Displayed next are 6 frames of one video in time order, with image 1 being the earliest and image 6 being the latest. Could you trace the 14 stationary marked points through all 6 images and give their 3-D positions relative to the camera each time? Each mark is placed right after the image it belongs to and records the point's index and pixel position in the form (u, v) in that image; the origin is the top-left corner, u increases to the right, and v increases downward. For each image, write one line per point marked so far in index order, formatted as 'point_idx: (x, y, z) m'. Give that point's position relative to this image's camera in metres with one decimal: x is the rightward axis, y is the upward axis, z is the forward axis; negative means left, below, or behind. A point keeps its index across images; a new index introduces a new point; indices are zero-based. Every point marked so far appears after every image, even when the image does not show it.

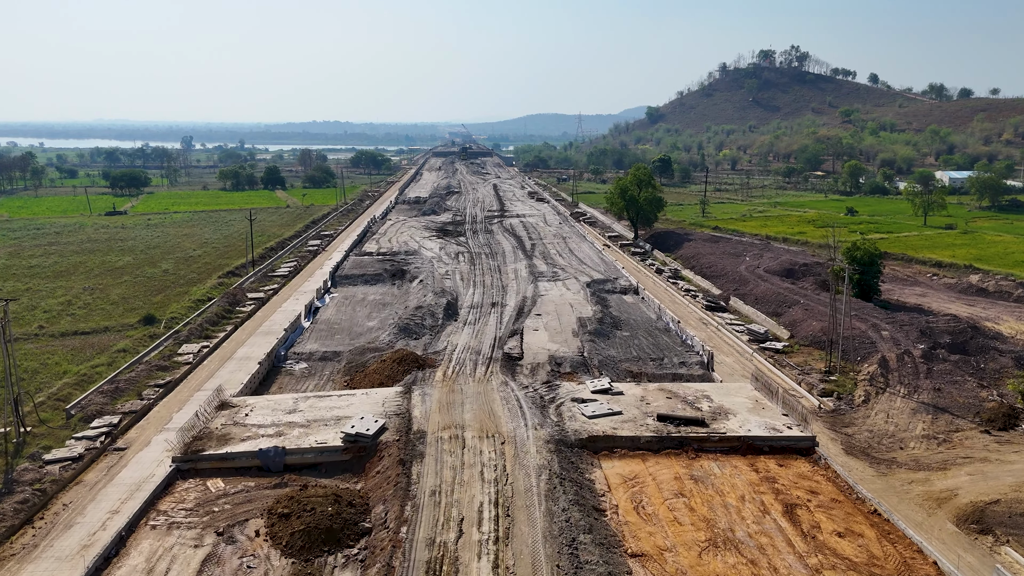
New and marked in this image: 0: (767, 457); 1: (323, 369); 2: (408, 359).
0: (+4.9, -3.2, +12.8) m
1: (-5.2, -2.2, +18.4) m
2: (-2.6, -1.8, +16.9) m
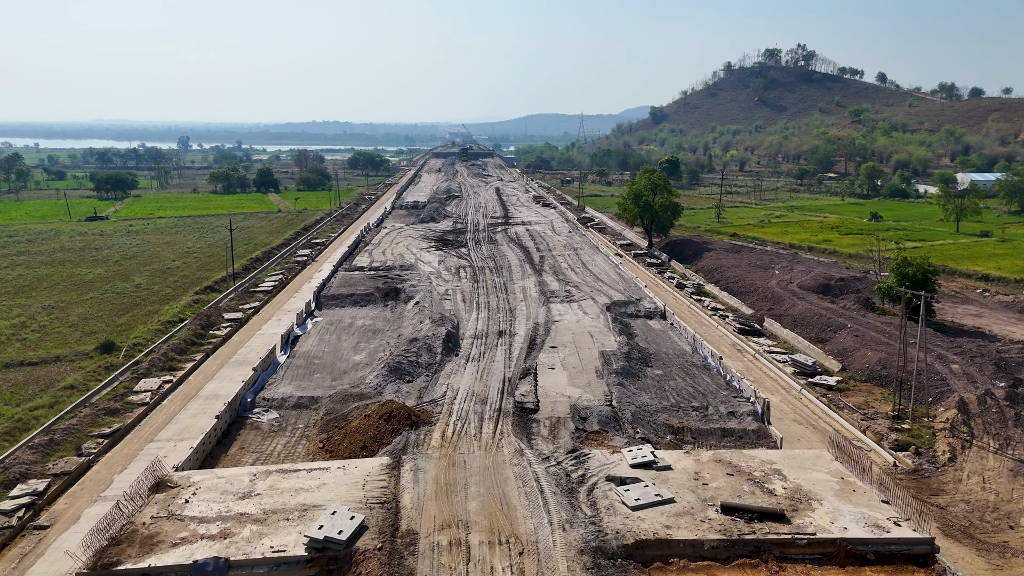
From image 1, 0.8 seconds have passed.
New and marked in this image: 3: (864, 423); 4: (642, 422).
0: (+5.2, -4.0, +9.6) m
1: (-4.9, -3.0, +15.2) m
2: (-2.3, -2.6, +13.7) m
3: (+9.3, -3.5, +17.6) m
4: (+2.8, -2.9, +14.4) m
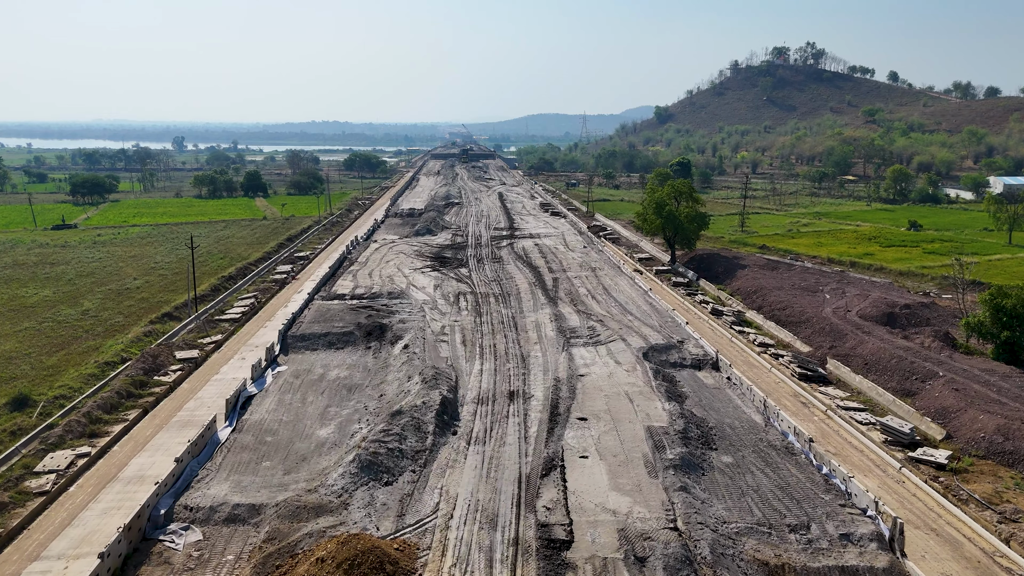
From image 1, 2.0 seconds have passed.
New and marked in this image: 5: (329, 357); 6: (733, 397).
0: (+5.5, -5.2, +5.0) m
1: (-4.6, -4.2, +10.6) m
2: (-2.0, -3.7, +9.2) m
3: (+9.6, -4.7, +13.0) m
4: (+3.1, -4.0, +9.8) m
5: (-5.2, -1.9, +19.0) m
6: (+5.3, -2.6, +15.9) m
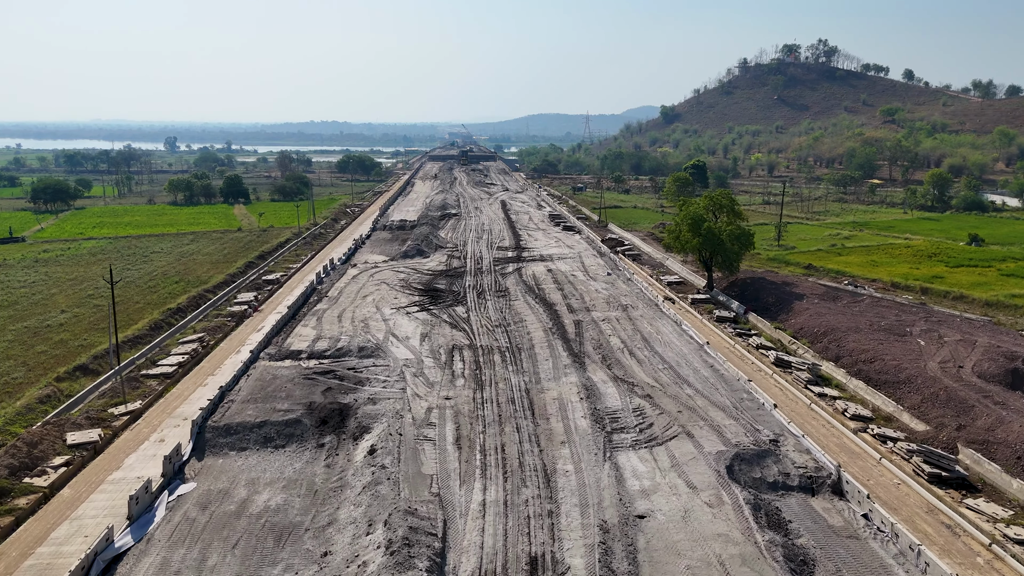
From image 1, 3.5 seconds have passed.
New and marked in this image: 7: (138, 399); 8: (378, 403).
0: (+5.8, -6.6, -1.0) m
1: (-4.2, -5.6, +4.6) m
2: (-1.7, -5.2, +3.2) m
3: (+9.9, -6.1, +7.1) m
4: (+3.4, -5.5, +3.8) m
5: (-4.9, -3.4, +13.0) m
6: (+5.6, -4.0, +10.0) m
7: (-10.9, -3.2, +19.4) m
8: (-3.0, -2.6, +15.0) m
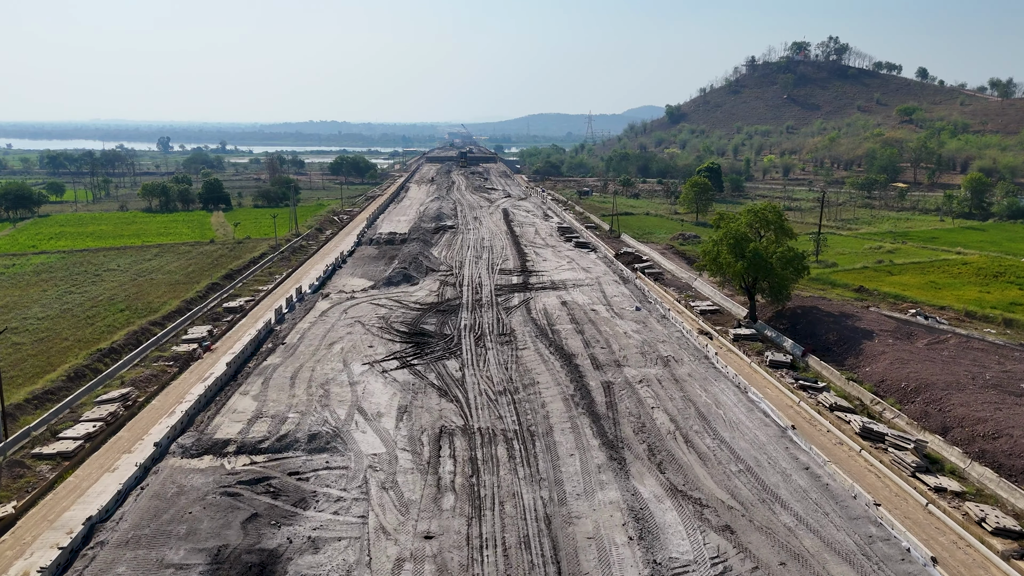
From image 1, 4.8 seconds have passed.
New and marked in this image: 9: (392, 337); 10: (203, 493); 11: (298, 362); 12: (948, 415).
0: (+6.0, -7.9, -6.0) m
1: (-4.0, -6.9, -0.5) m
2: (-1.5, -6.4, -1.9) m
3: (+10.1, -7.4, +2.0) m
4: (+3.7, -6.7, -1.2) m
5: (-4.7, -4.6, +7.9) m
6: (+5.8, -5.3, +4.9) m
7: (-10.6, -4.4, +14.3) m
8: (-2.8, -3.9, +9.9) m
9: (-3.4, -1.4, +19.0) m
10: (-5.2, -3.4, +11.4) m
11: (-5.5, -1.9, +17.3) m
12: (+11.2, -3.2, +17.2) m
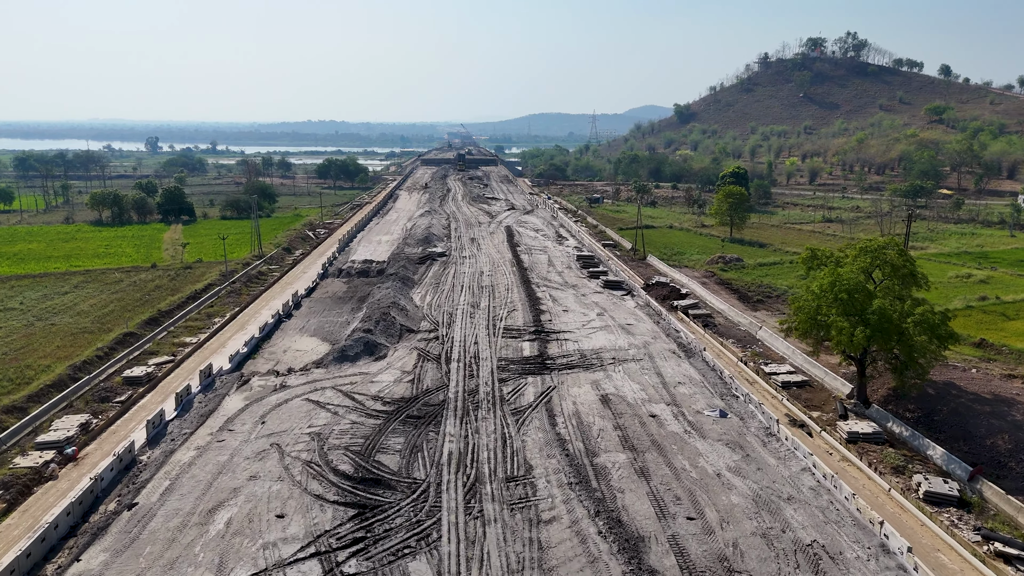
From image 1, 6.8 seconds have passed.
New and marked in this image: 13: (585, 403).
0: (+6.3, -9.8, -13.9) m
1: (-3.8, -8.8, -8.4) m
2: (-1.2, -8.4, -9.8) m
3: (+10.4, -9.3, -5.9) m
4: (+3.9, -8.7, -9.1) m
5: (-4.4, -6.6, 0.0) m
6: (+6.1, -7.2, -3.0) m
7: (-10.4, -6.4, +6.4) m
8: (-2.5, -5.8, +2.0) m
9: (-3.1, -3.4, +11.1) m
10: (-4.9, -5.3, +3.4) m
11: (-5.2, -3.9, +9.4) m
12: (+11.5, -5.2, +9.3) m
13: (+1.6, -2.5, +14.6) m
